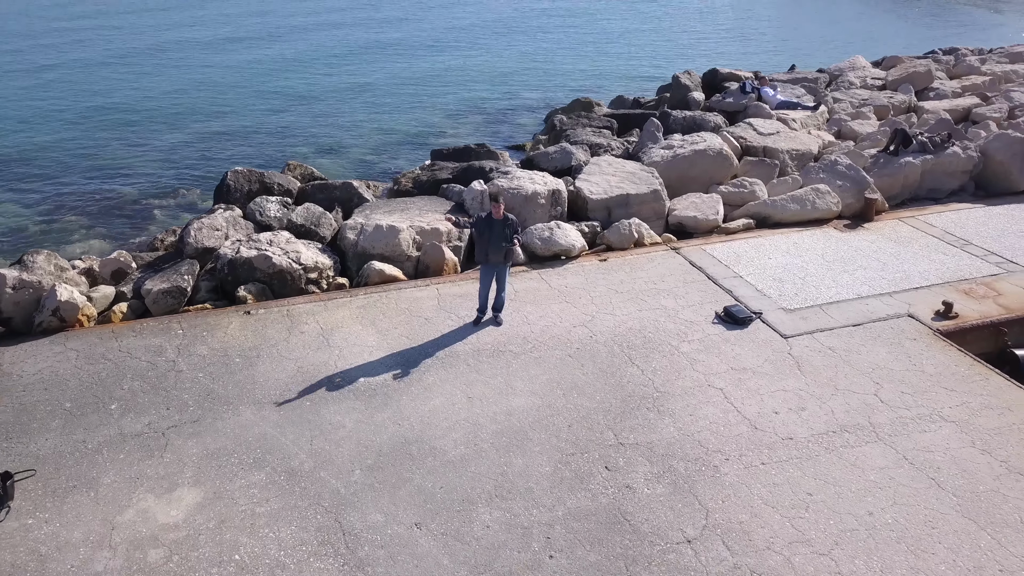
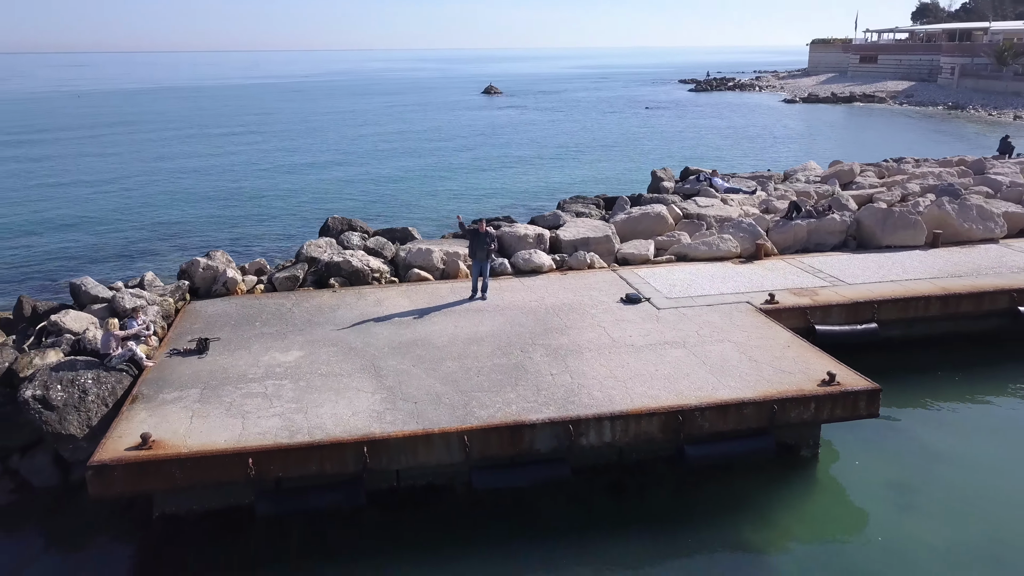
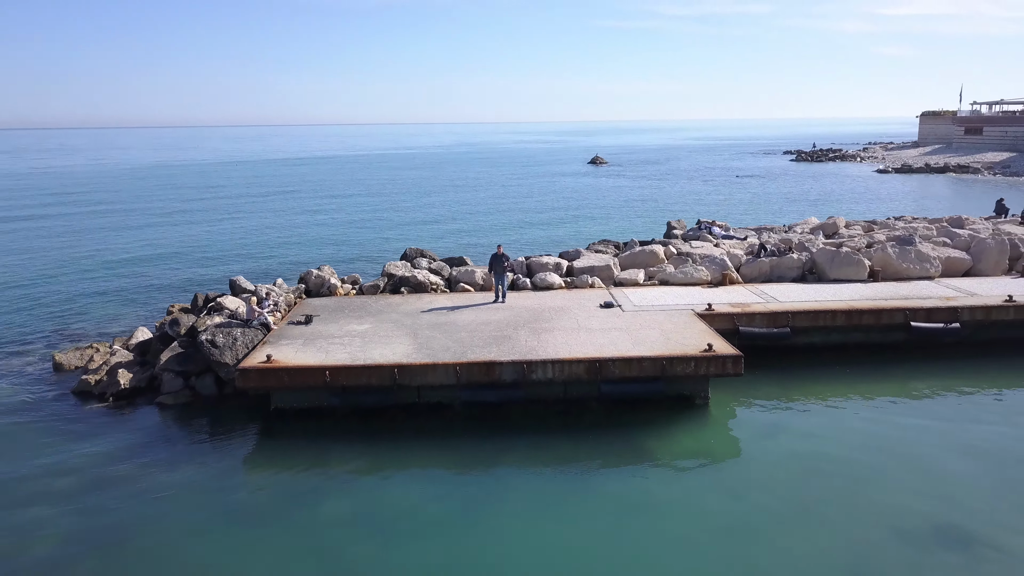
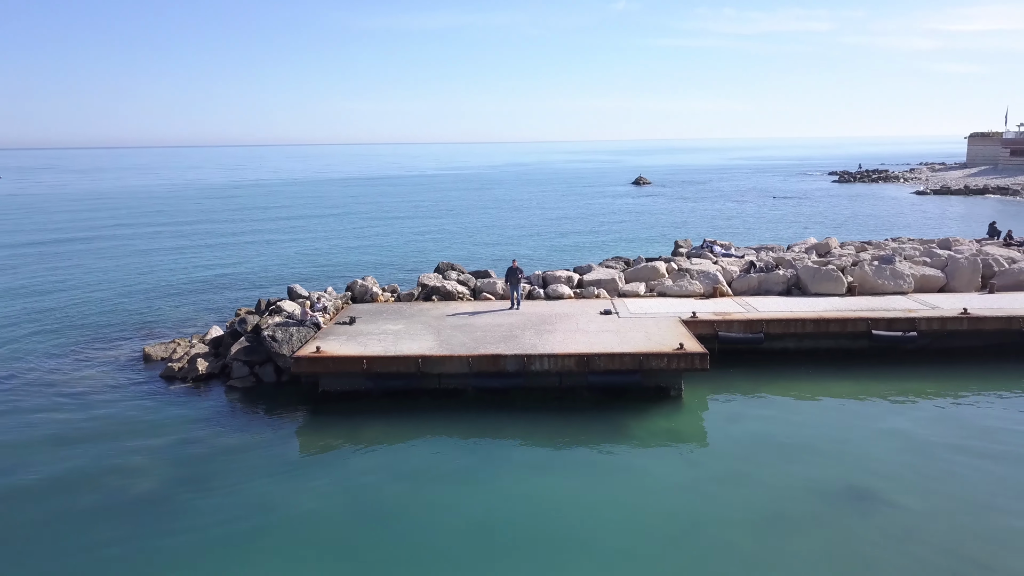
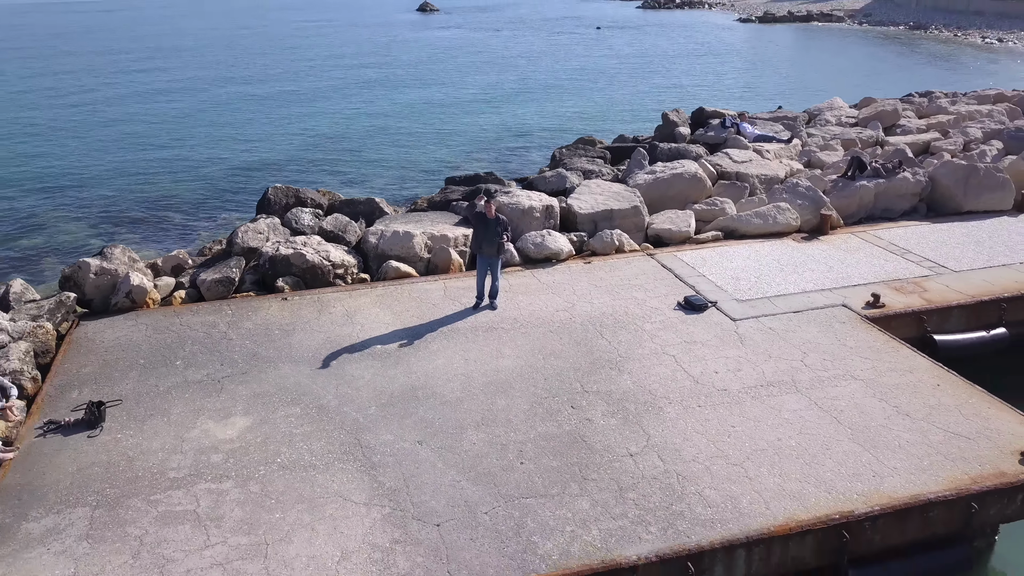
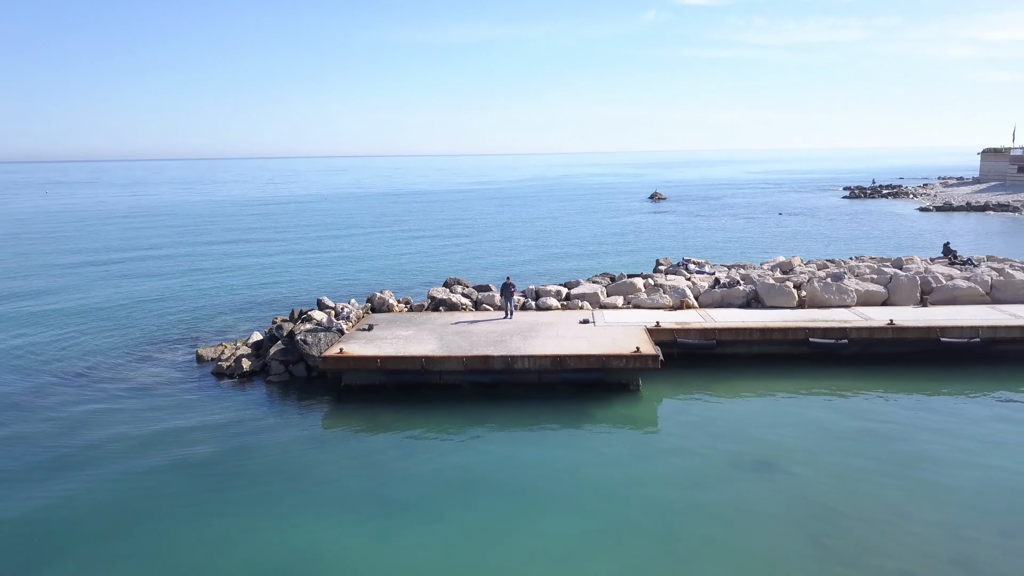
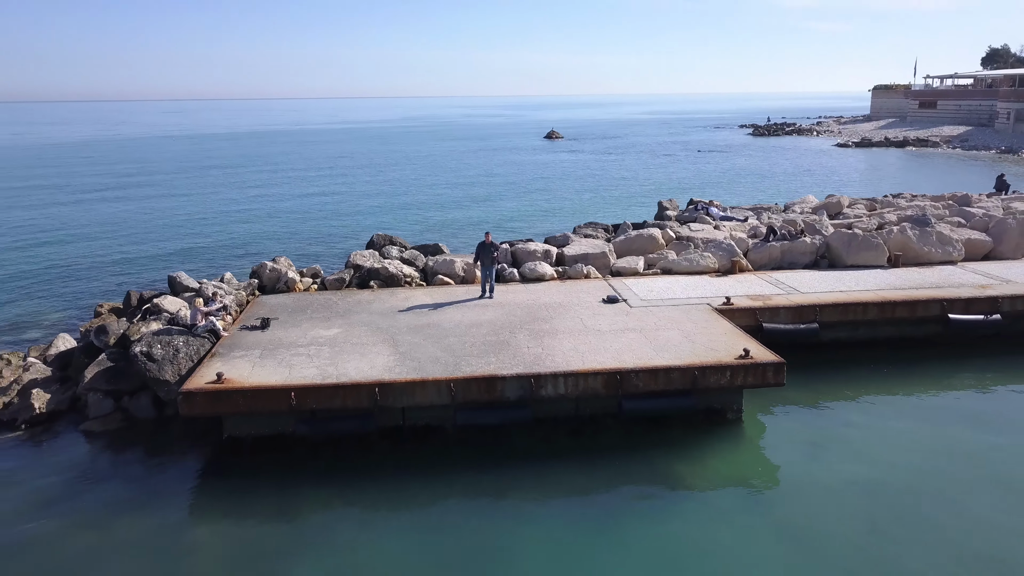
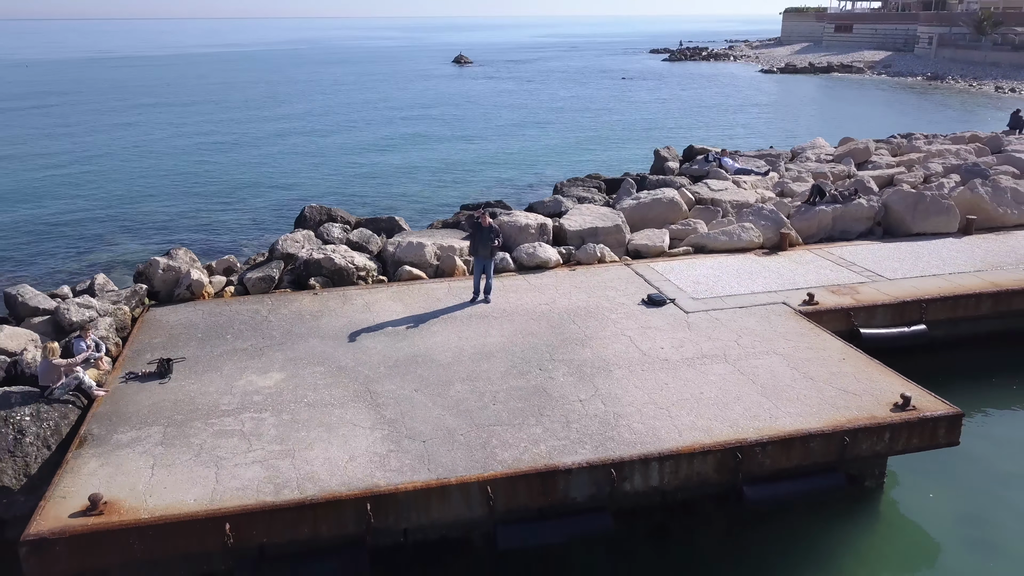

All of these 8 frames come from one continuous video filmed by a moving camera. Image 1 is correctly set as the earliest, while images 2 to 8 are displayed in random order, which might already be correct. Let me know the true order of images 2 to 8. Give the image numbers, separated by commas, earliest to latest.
5, 8, 2, 7, 3, 4, 6
